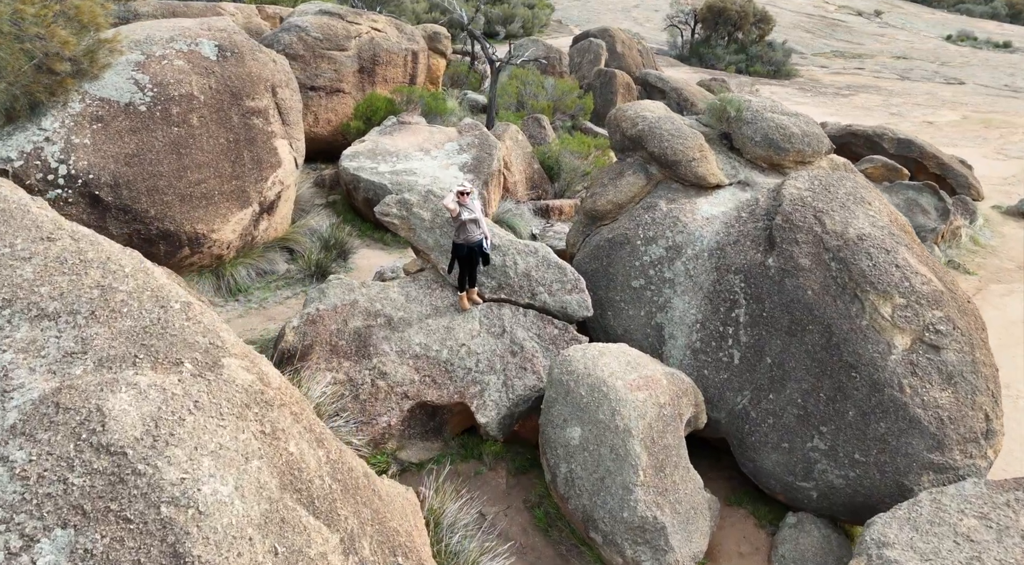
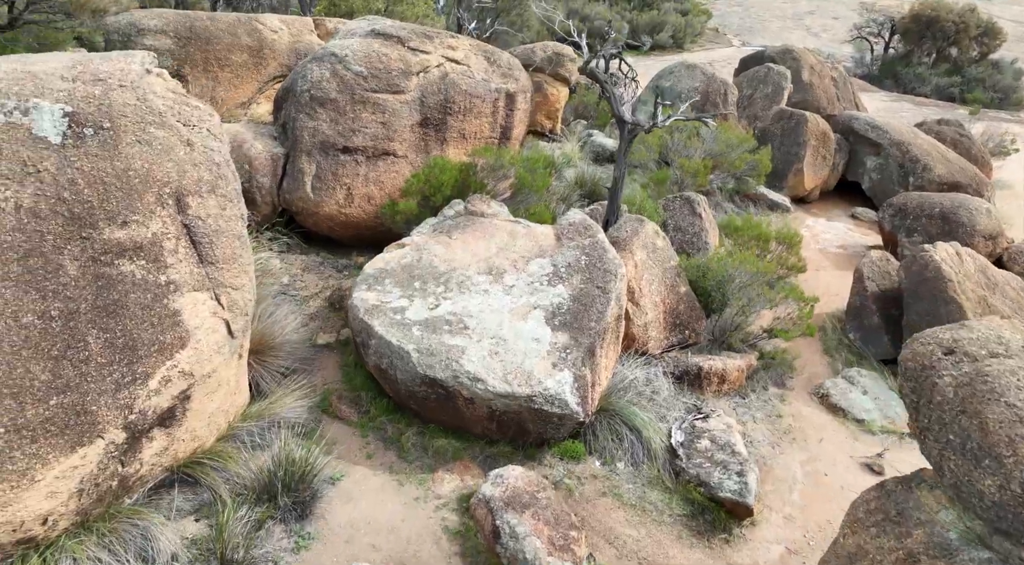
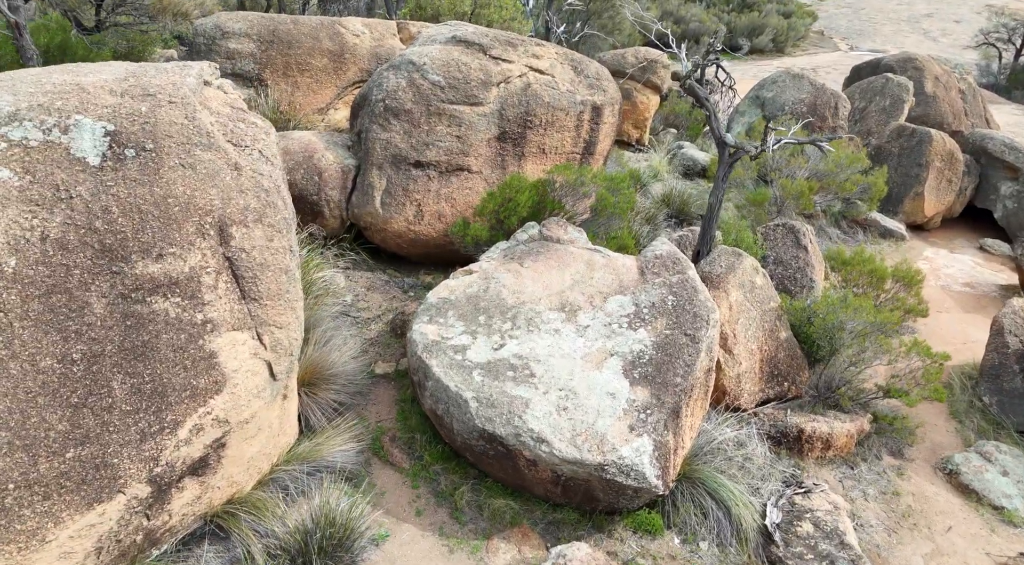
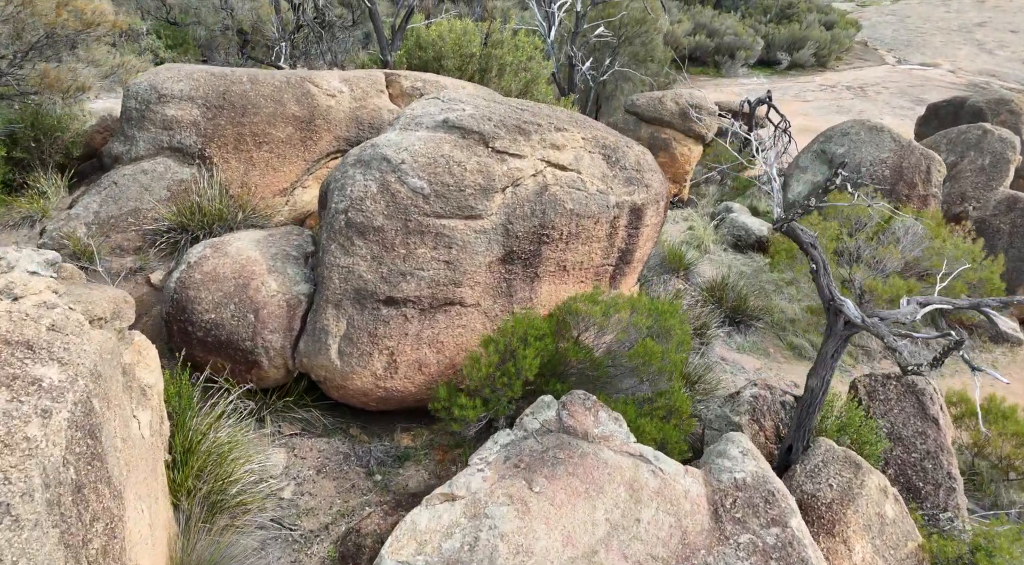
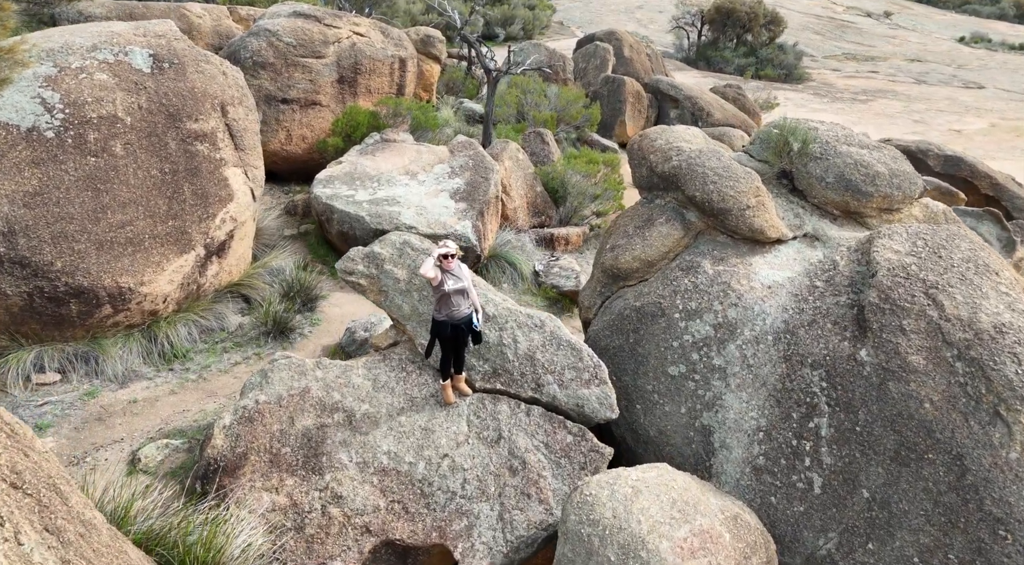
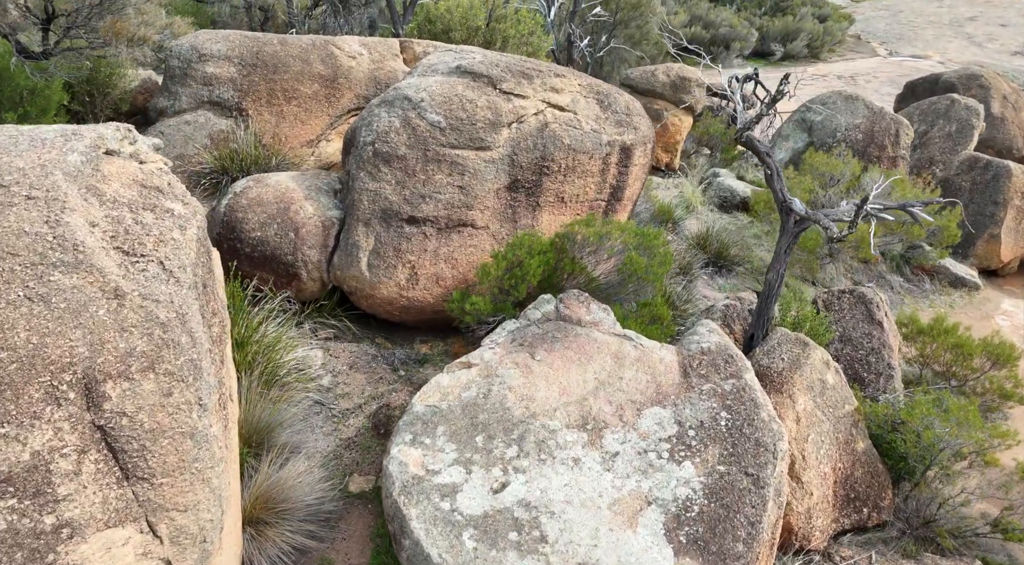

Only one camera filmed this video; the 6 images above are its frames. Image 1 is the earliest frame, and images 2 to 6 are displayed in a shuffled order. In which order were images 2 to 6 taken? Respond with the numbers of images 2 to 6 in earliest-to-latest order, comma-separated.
5, 2, 3, 6, 4
